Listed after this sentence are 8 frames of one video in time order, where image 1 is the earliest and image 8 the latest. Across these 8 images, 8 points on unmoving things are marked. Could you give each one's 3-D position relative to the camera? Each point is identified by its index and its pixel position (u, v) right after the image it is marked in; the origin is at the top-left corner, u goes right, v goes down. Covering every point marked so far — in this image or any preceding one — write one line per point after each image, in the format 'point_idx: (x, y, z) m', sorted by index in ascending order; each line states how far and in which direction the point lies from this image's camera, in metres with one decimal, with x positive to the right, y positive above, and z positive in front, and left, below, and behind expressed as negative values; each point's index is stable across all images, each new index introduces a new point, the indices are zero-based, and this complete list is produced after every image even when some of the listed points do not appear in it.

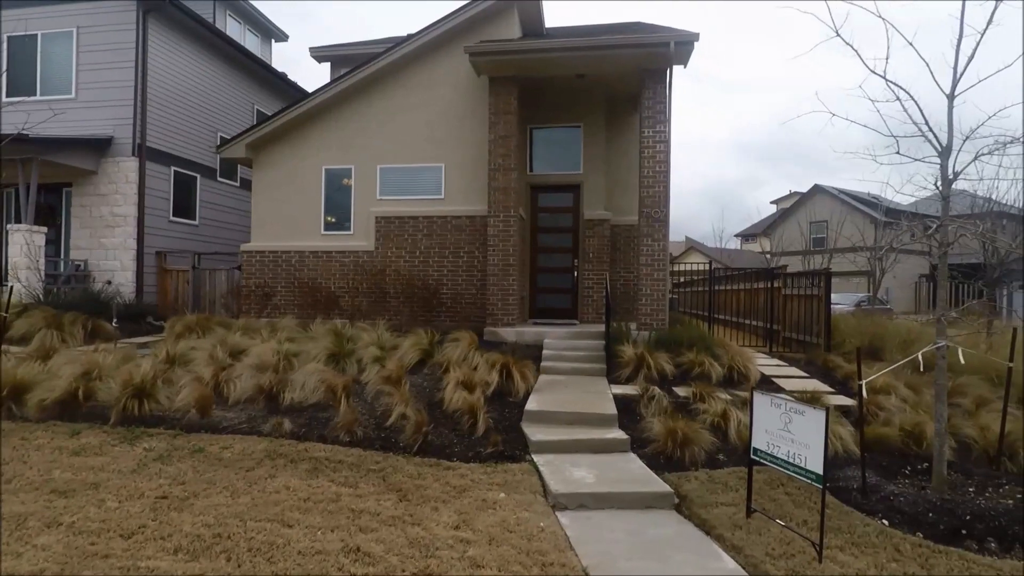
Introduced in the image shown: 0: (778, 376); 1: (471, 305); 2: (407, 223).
0: (+3.8, -1.3, +8.7) m
1: (-0.7, -0.3, +10.5) m
2: (-1.8, +1.1, +10.6) m
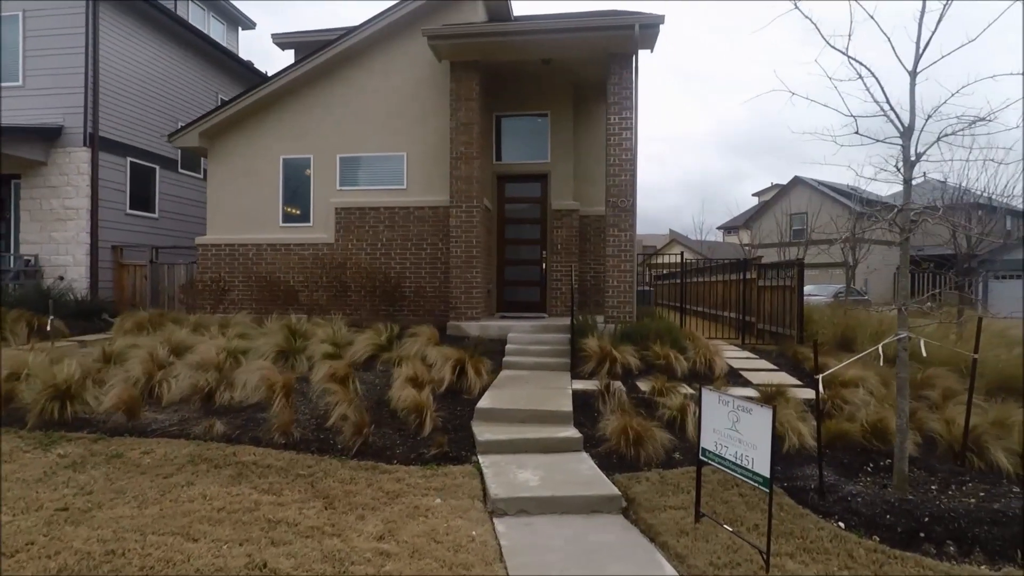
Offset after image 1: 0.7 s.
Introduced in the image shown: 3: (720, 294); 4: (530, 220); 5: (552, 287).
0: (+3.3, -1.1, +8.5) m
1: (-1.3, -0.1, +10.1) m
2: (-2.4, +1.3, +10.3) m
3: (+4.7, -0.1, +13.6) m
4: (+0.3, +1.2, +11.0) m
5: (+0.7, 0.0, +10.7) m
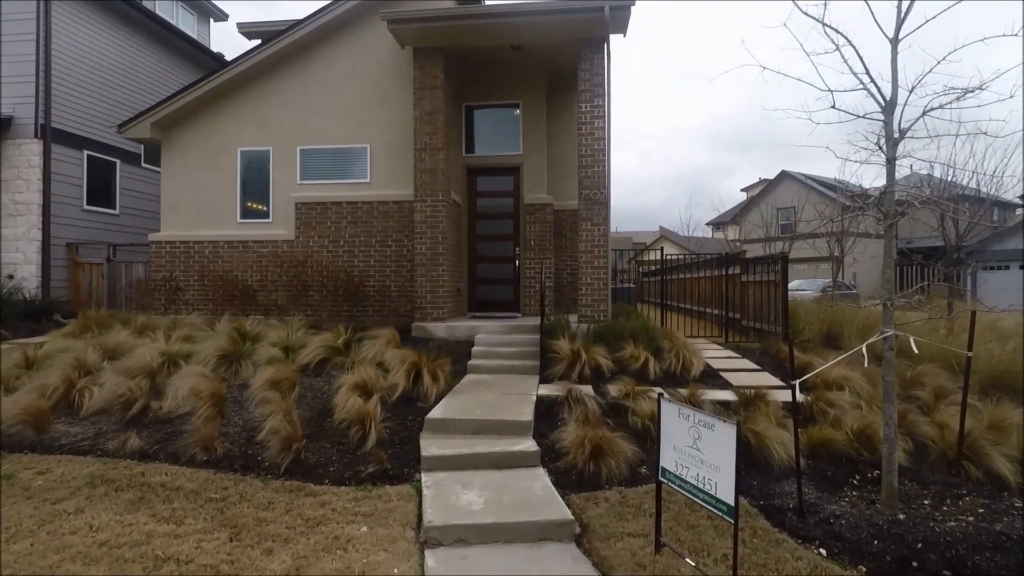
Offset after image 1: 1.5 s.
0: (+2.8, -1.1, +8.0) m
1: (-1.8, -0.1, +9.6) m
2: (-2.9, +1.3, +9.7) m
3: (+4.1, -0.1, +13.1) m
4: (-0.2, +1.3, +10.5) m
5: (+0.3, +0.1, +10.2) m
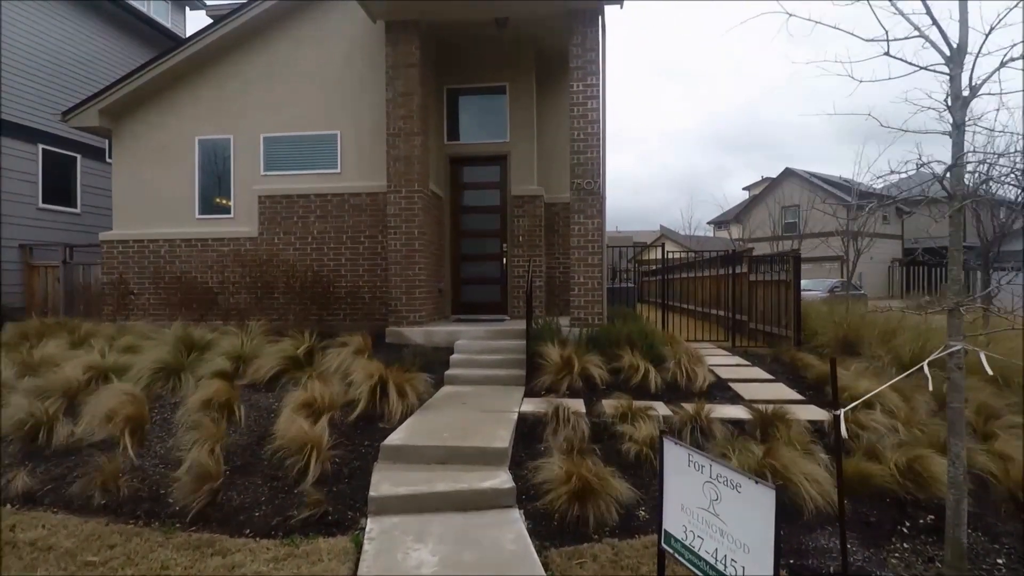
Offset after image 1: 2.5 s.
0: (+2.6, -1.1, +7.1) m
1: (-2.0, -0.1, +8.7) m
2: (-3.1, +1.2, +8.8) m
3: (+3.9, 0.0, +12.2) m
4: (-0.4, +1.2, +9.6) m
5: (0.0, 0.0, +9.3) m
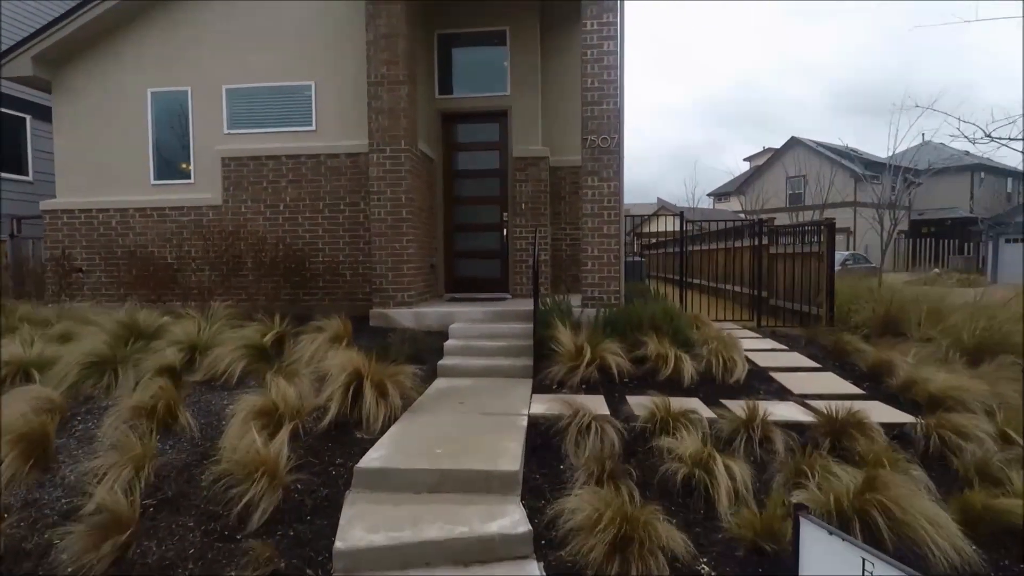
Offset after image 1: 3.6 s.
0: (+2.7, -0.8, +6.1) m
1: (-2.0, +0.2, +7.6) m
2: (-3.1, +1.5, +7.7) m
3: (+3.9, +0.5, +11.2) m
4: (-0.4, +1.6, +8.4) m
5: (+0.1, +0.4, +8.2) m
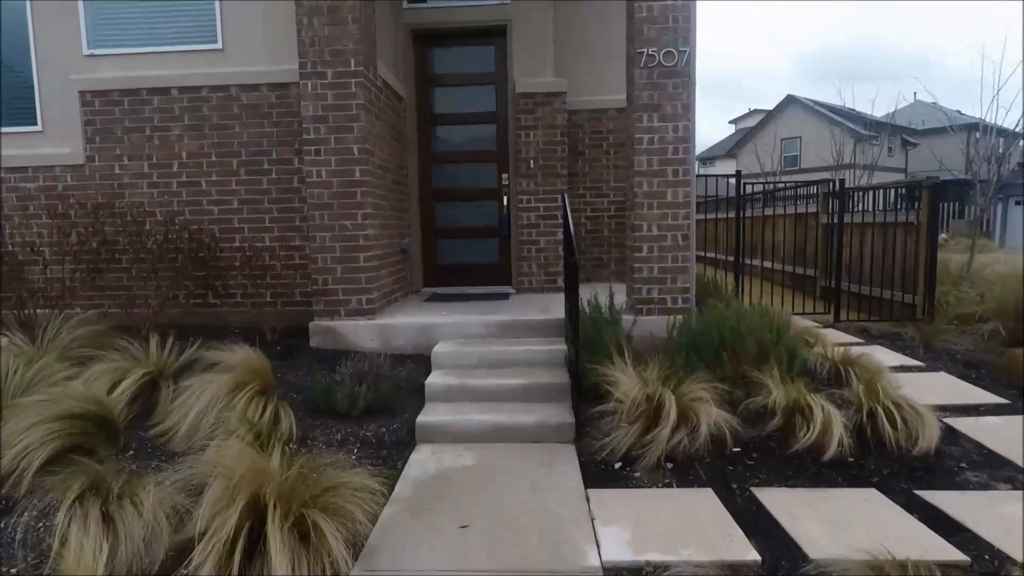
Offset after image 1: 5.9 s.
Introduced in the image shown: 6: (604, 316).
0: (+2.8, -0.8, +3.9) m
1: (-1.9, +0.2, +5.1) m
2: (-3.0, +1.5, +5.1) m
3: (+3.9, +0.8, +8.9) m
4: (-0.4, +1.7, +6.0) m
5: (+0.1, +0.5, +5.8) m
6: (+0.6, -0.2, +4.1) m
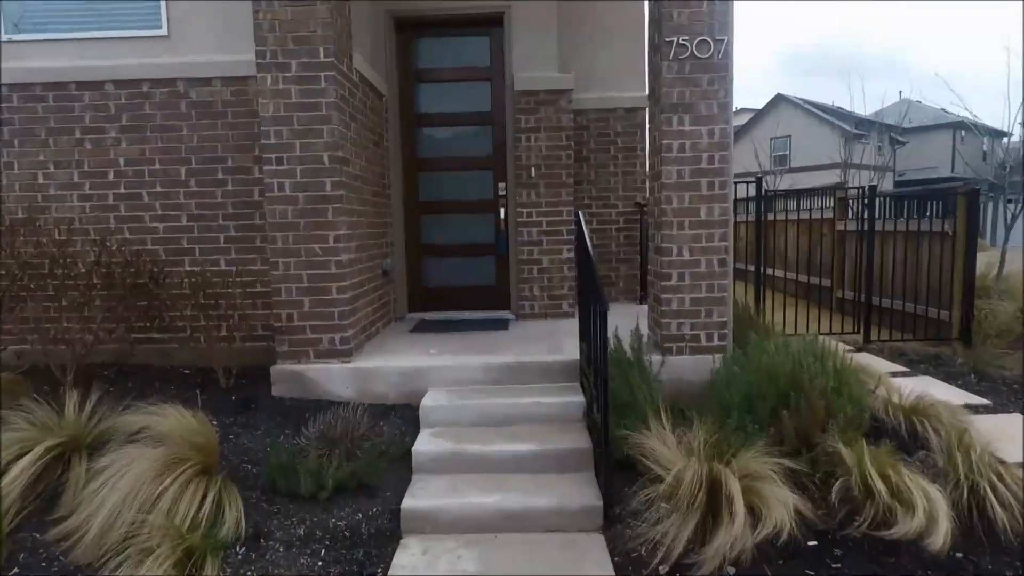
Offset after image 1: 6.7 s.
0: (+2.9, -1.0, +3.2) m
1: (-1.9, -0.1, +4.3) m
2: (-3.0, +1.3, +4.2) m
3: (+3.8, +0.6, +8.3) m
4: (-0.4, +1.5, +5.2) m
5: (+0.1, +0.3, +5.1) m
6: (+0.7, -0.4, +3.4) m
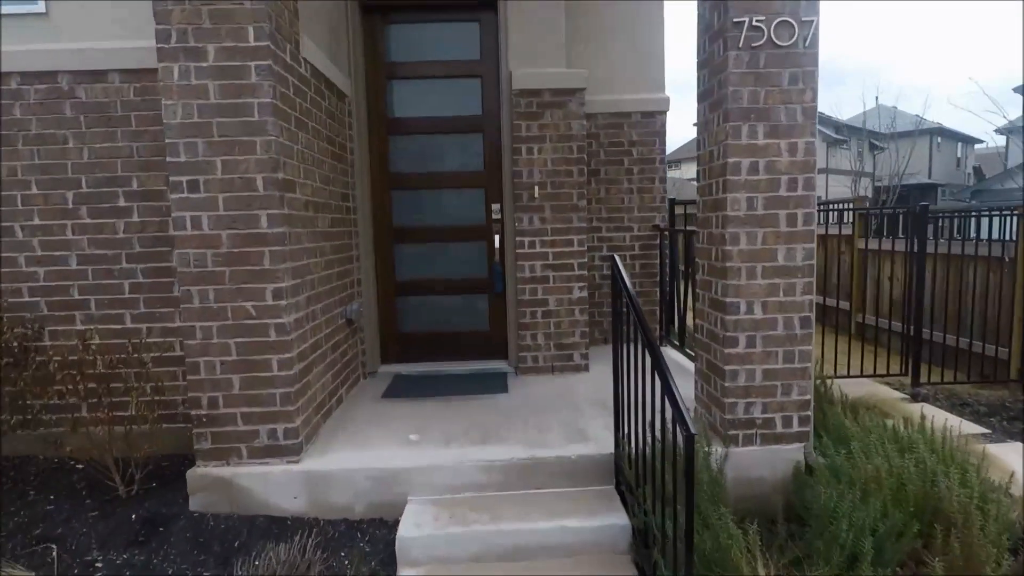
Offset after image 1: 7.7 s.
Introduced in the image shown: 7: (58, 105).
0: (+2.9, -1.3, +2.3) m
1: (-1.9, -0.4, +3.2) m
2: (-3.0, +1.0, +3.1) m
3: (+3.6, +0.3, +7.4) m
4: (-0.4, +1.1, +4.2) m
5: (+0.1, -0.1, +4.1) m
6: (+0.7, -0.7, +2.4) m
7: (-2.3, +0.9, +3.1) m
